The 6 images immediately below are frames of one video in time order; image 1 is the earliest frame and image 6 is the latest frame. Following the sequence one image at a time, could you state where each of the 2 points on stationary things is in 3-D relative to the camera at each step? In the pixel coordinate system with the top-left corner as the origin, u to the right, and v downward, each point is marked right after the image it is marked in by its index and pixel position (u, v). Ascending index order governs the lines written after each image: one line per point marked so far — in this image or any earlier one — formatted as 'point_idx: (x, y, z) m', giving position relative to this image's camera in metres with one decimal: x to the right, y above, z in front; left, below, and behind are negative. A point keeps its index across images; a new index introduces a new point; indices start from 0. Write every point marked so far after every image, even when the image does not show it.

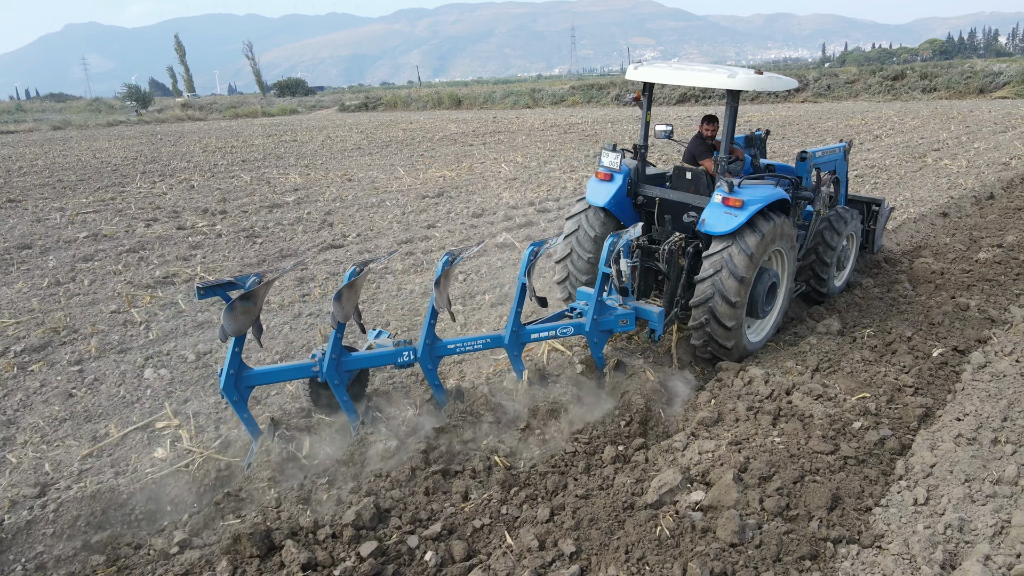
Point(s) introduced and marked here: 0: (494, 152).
0: (-0.4, +3.1, +16.8) m
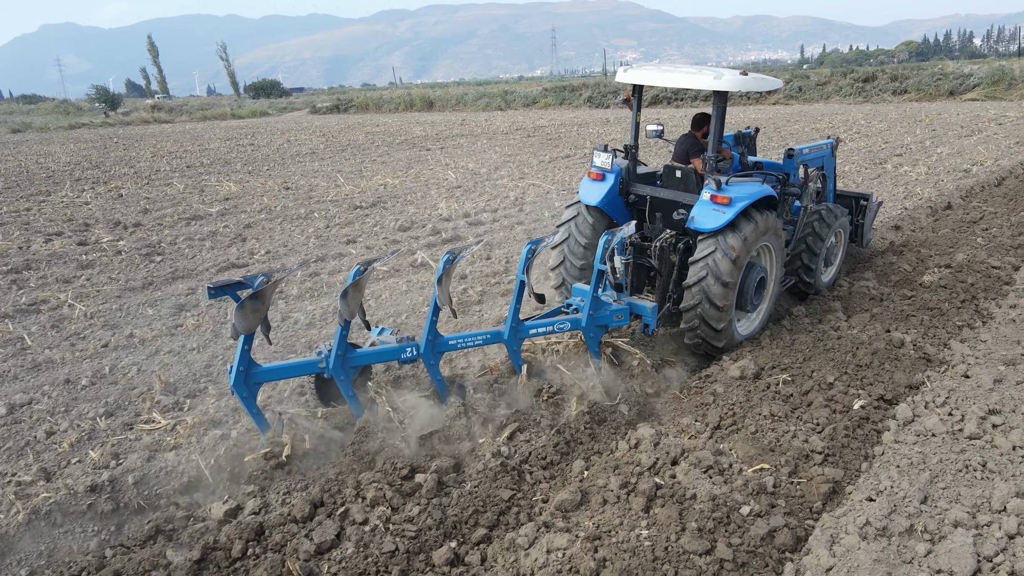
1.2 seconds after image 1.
0: (-1.4, +2.9, +16.2) m
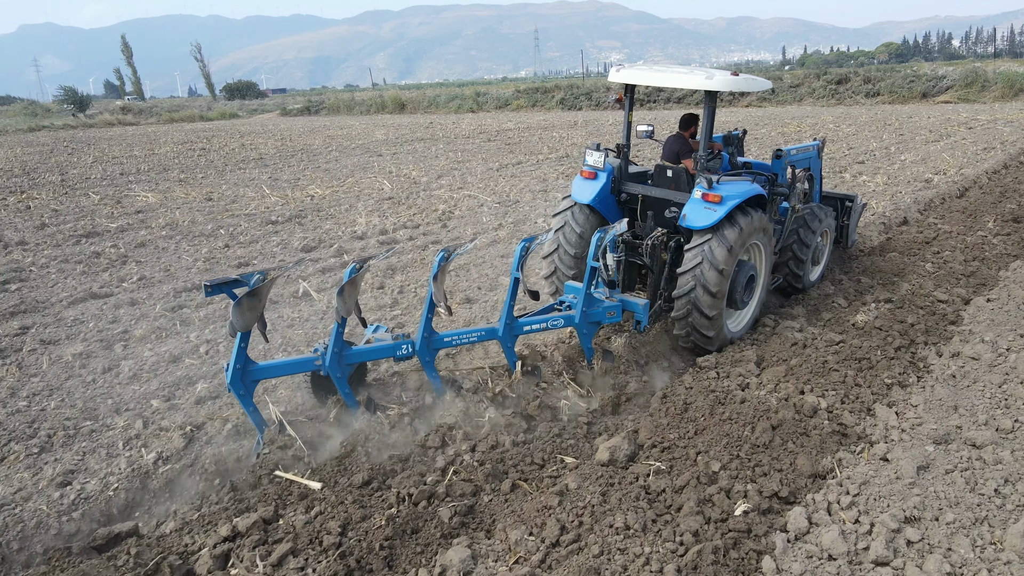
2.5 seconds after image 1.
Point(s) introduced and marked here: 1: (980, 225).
0: (-2.4, +2.6, +15.4) m
1: (+4.3, +0.6, +6.8) m
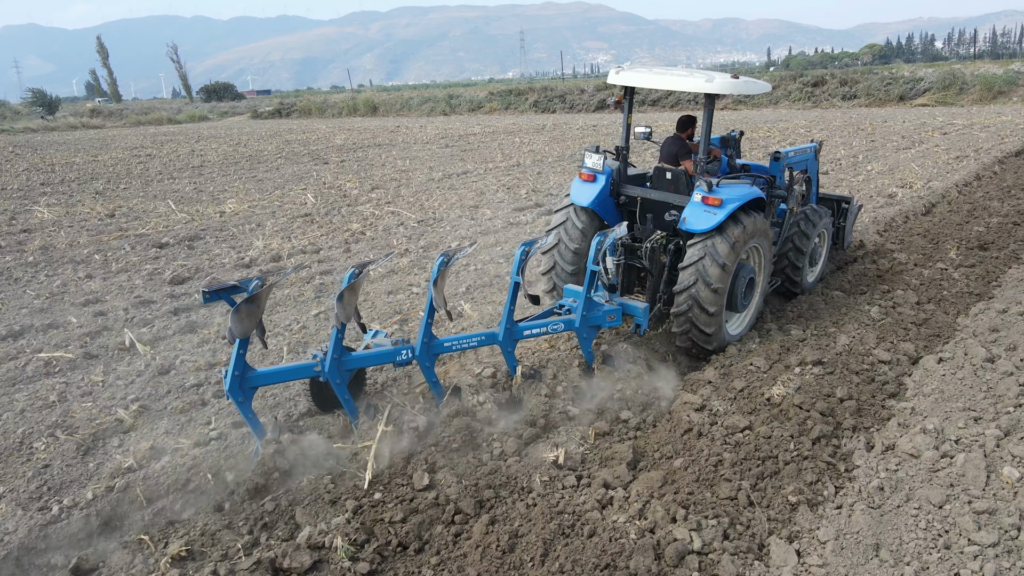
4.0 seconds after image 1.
0: (-3.4, +2.3, +14.4) m
1: (+3.5, +0.3, +6.0) m
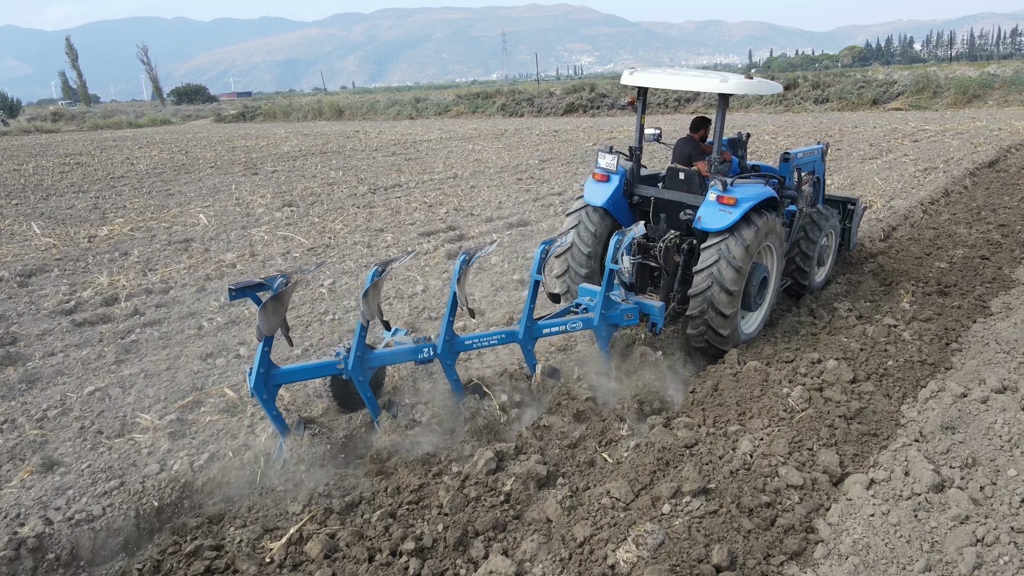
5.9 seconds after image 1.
0: (-4.6, +1.8, +13.2) m
1: (+2.5, -0.1, +4.9) m
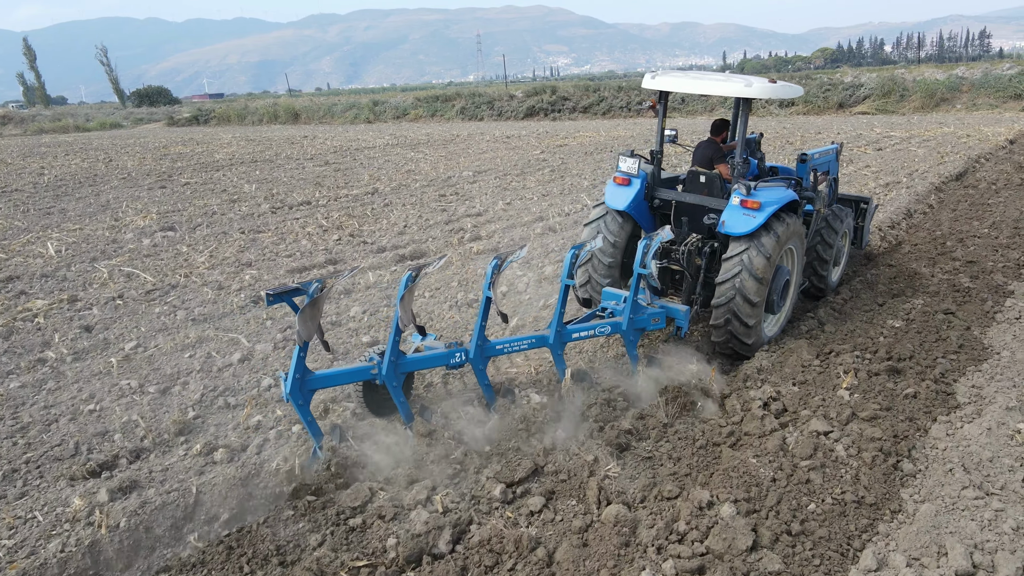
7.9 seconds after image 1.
0: (-5.8, +1.4, +11.8) m
1: (+1.6, -0.5, +3.7) m
